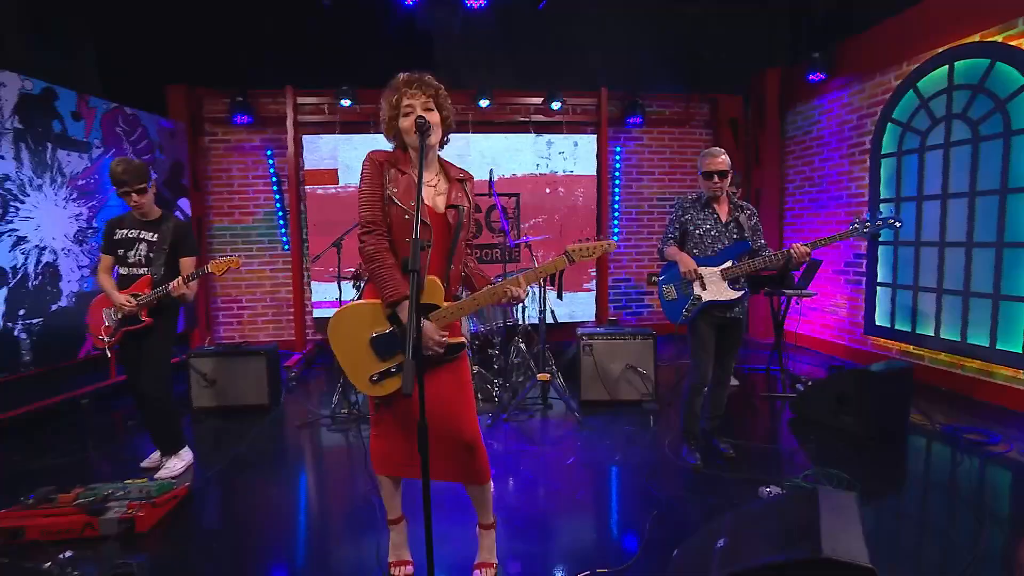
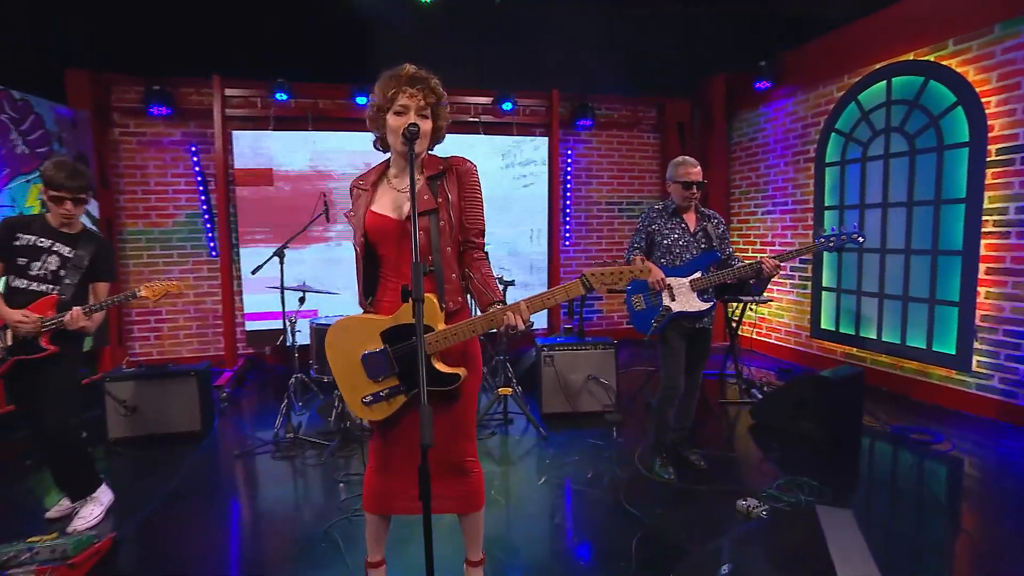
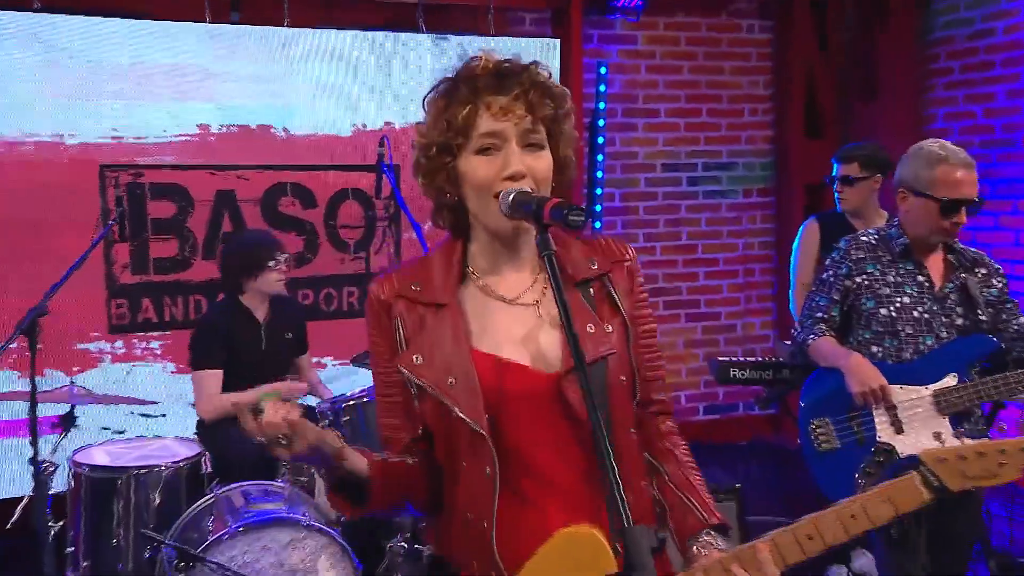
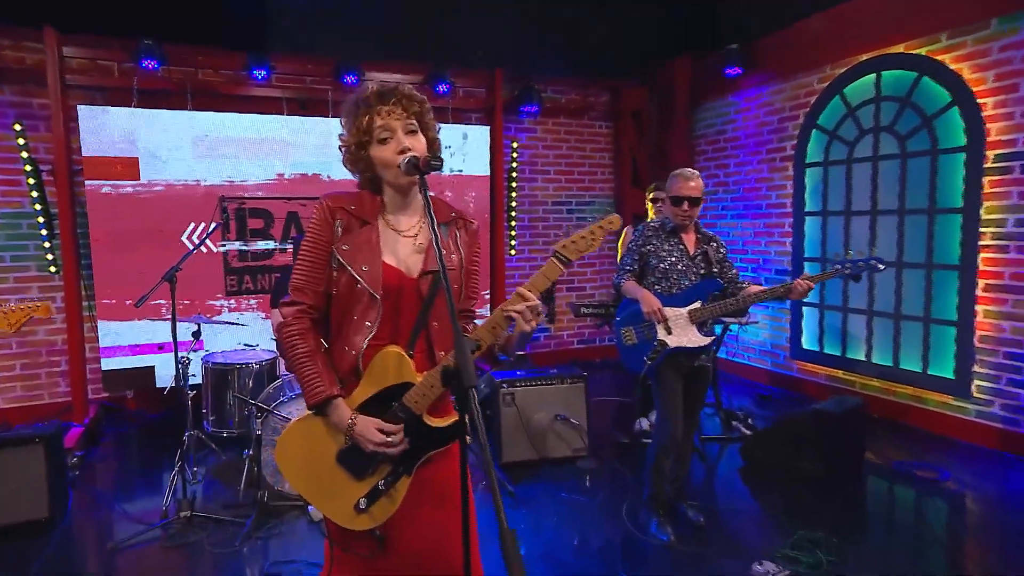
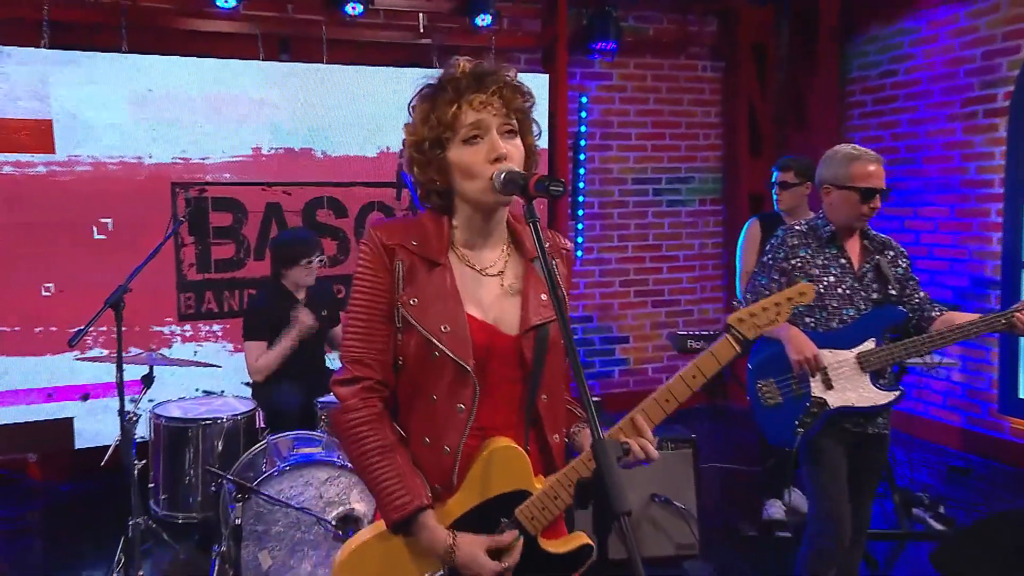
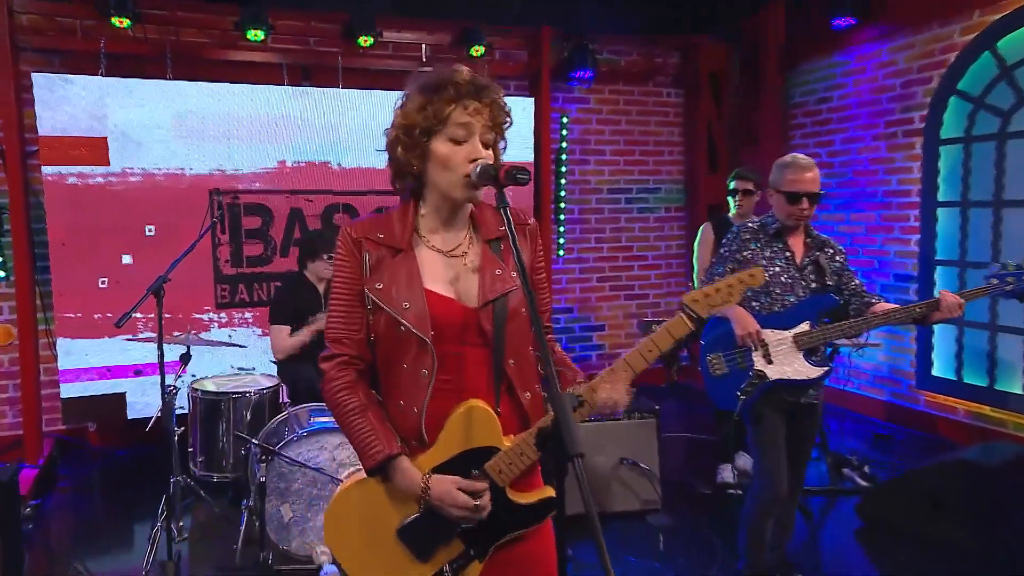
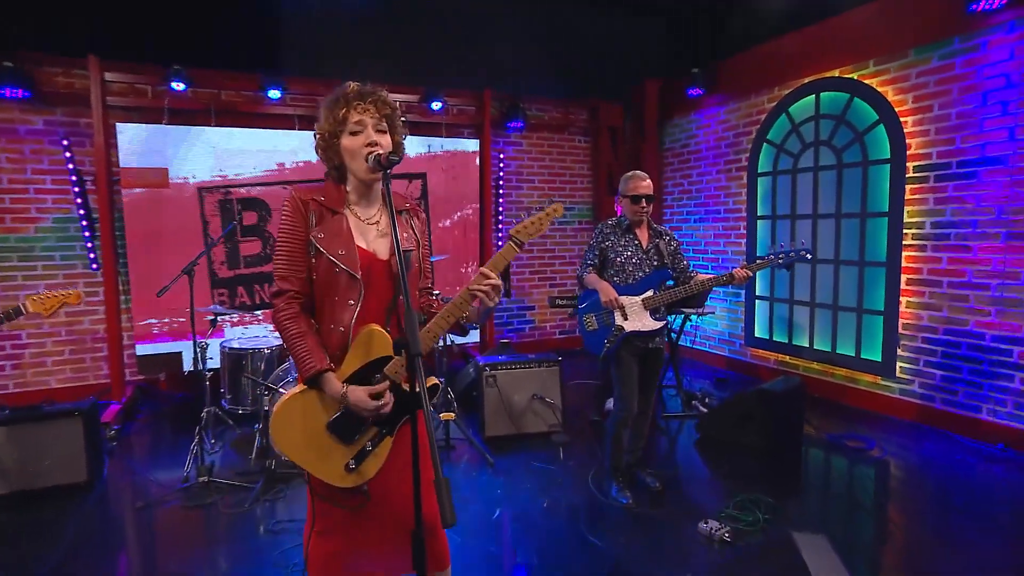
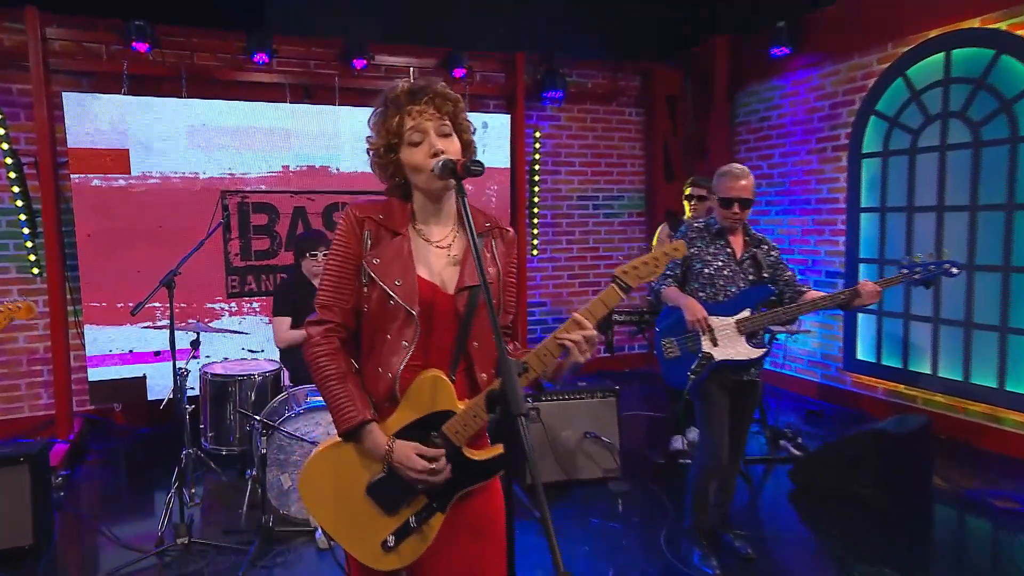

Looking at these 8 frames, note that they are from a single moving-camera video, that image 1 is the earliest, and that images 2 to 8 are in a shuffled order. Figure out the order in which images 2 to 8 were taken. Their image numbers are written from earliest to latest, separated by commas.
2, 7, 4, 8, 6, 5, 3
